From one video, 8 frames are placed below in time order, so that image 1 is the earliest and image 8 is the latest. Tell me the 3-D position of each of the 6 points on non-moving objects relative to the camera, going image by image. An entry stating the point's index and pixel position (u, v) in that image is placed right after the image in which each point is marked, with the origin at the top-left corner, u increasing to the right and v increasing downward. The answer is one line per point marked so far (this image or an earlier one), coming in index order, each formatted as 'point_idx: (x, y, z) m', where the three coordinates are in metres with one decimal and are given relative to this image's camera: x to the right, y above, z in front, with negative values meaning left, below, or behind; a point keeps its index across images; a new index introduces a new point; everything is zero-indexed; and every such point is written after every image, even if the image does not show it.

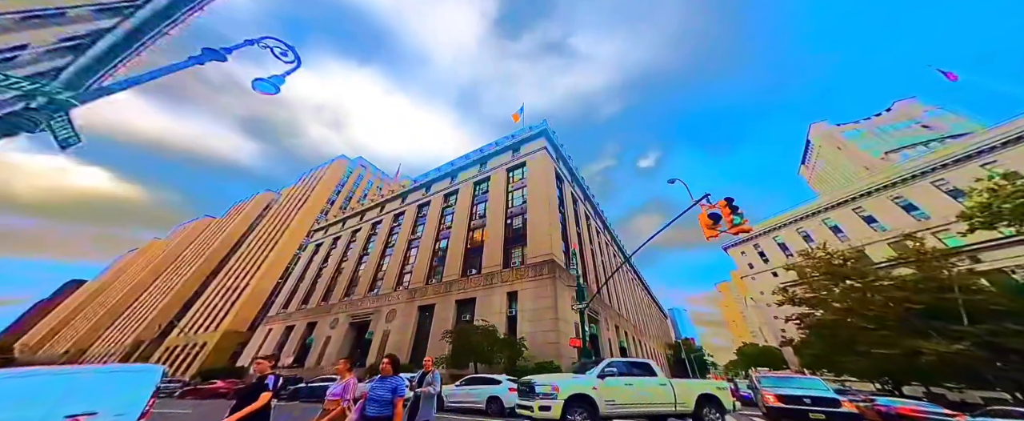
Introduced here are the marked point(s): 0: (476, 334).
0: (-2.5, -8.9, +19.0) m
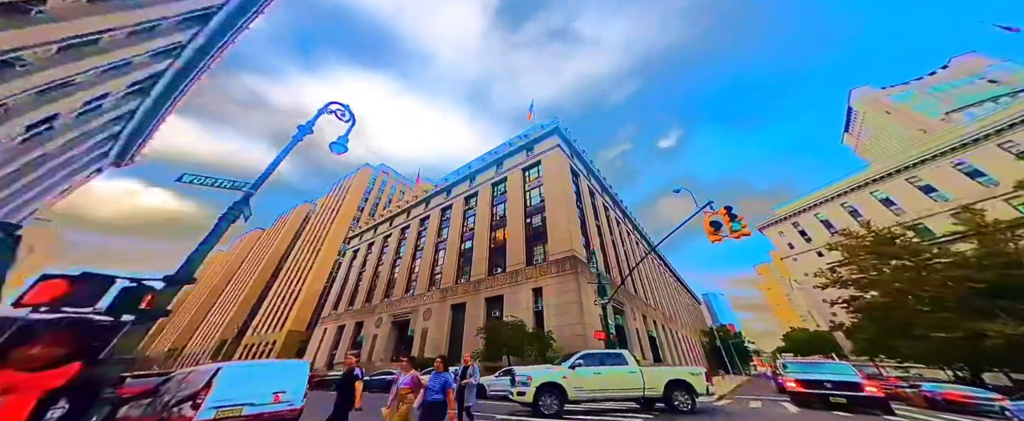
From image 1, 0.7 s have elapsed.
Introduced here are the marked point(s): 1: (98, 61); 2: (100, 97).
0: (-0.4, -9.1, +20.4) m
1: (-18.6, +6.4, +11.8) m
2: (-20.8, +5.6, +13.6) m
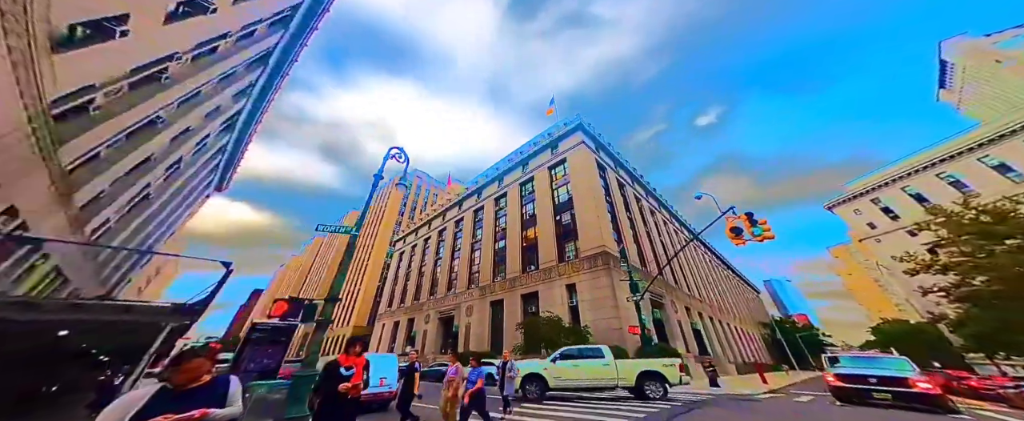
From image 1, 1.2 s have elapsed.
0: (+2.6, -9.2, +21.5) m
1: (-17.3, +5.2, +14.7) m
2: (-19.3, +4.3, +16.8) m
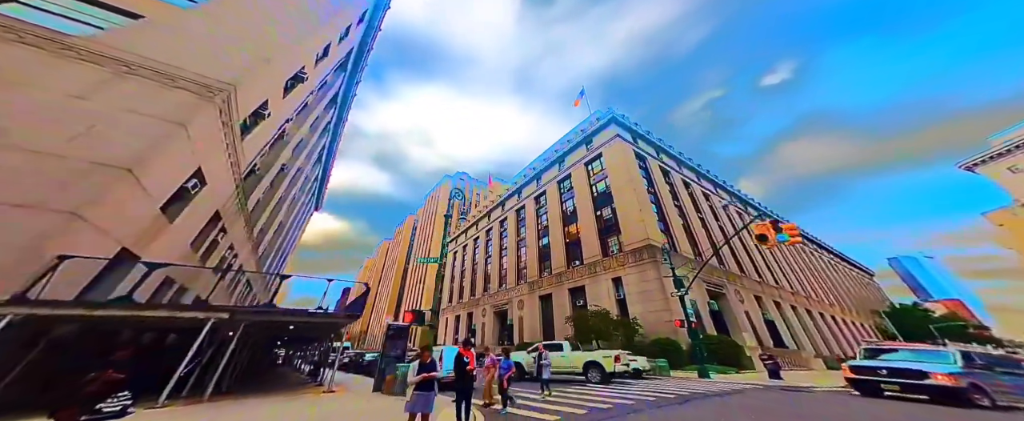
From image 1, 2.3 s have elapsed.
0: (+6.8, -9.0, +22.7) m
1: (-14.8, +3.7, +18.6) m
2: (-16.4, +2.8, +21.0) m
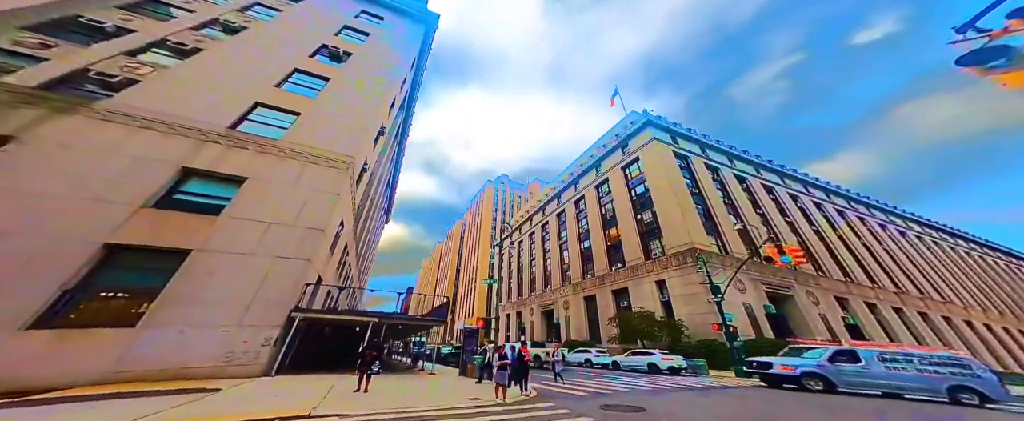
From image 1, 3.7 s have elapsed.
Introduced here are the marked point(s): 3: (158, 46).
0: (+11.0, -9.6, +23.8) m
1: (-11.5, +2.2, +23.1) m
2: (-12.7, +1.2, +25.7) m
3: (-13.8, +6.5, +10.4) m
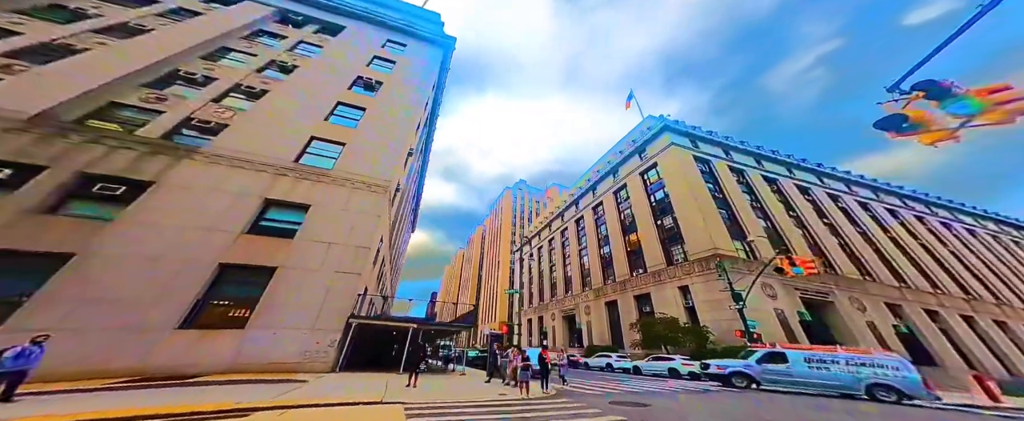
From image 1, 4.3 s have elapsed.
0: (+12.9, -10.2, +23.8) m
1: (-9.8, +1.2, +24.9) m
2: (-10.7, +0.1, +27.5) m
3: (-13.0, +5.6, +12.5) m
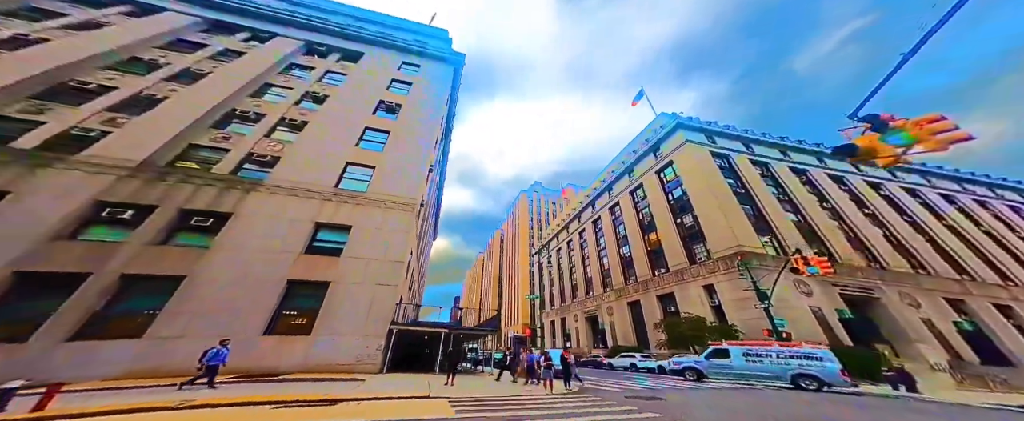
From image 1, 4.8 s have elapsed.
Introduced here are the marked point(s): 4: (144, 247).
0: (+15.0, -10.1, +23.6) m
1: (-8.1, +0.2, +26.3) m
2: (-8.8, -0.9, +29.0) m
3: (-12.3, +4.5, +14.2) m
4: (-11.5, -1.1, +8.3) m
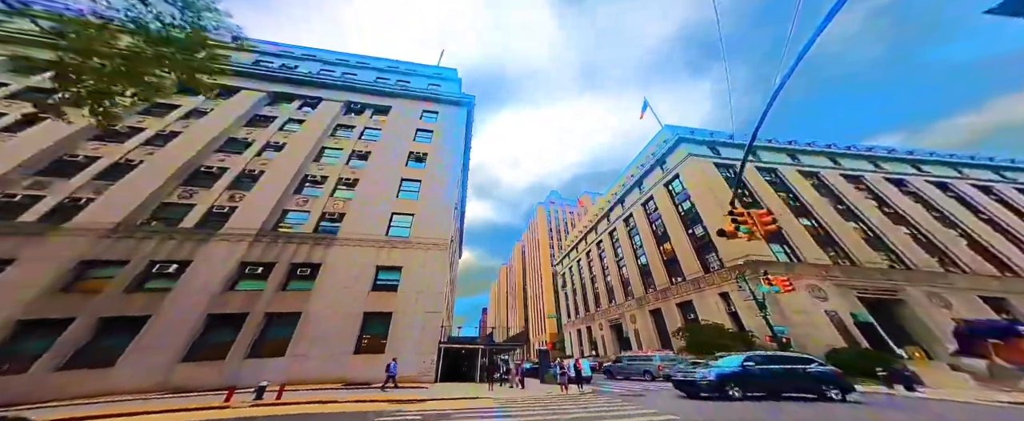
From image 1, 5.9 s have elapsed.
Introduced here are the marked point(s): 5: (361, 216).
0: (+17.3, -11.3, +24.8) m
1: (-6.2, -2.6, +29.4) m
2: (-6.6, -3.9, +32.1) m
3: (-11.6, +1.7, +17.7) m
4: (-10.8, -3.7, +11.7) m
5: (-8.9, -0.3, +15.6) m
